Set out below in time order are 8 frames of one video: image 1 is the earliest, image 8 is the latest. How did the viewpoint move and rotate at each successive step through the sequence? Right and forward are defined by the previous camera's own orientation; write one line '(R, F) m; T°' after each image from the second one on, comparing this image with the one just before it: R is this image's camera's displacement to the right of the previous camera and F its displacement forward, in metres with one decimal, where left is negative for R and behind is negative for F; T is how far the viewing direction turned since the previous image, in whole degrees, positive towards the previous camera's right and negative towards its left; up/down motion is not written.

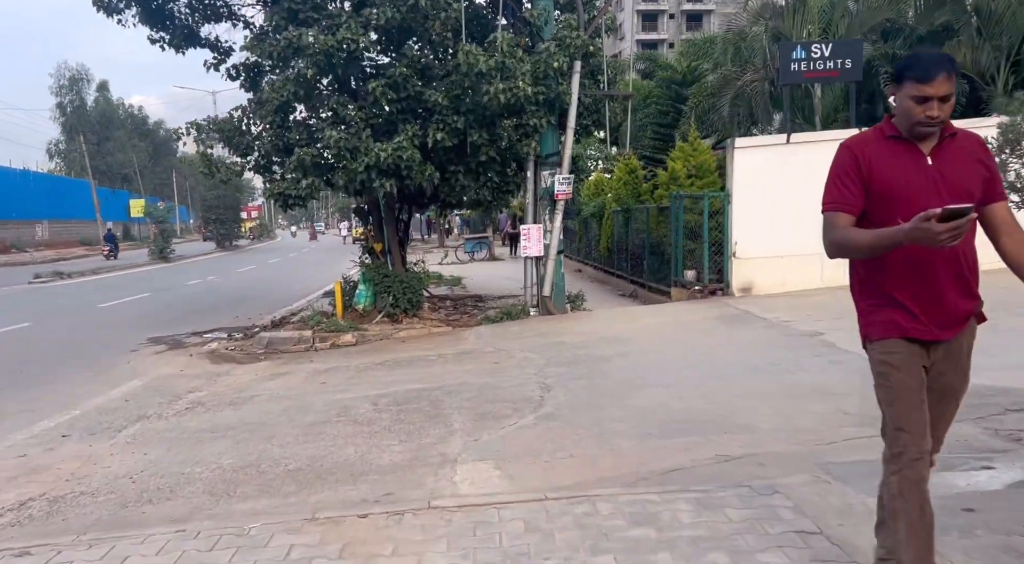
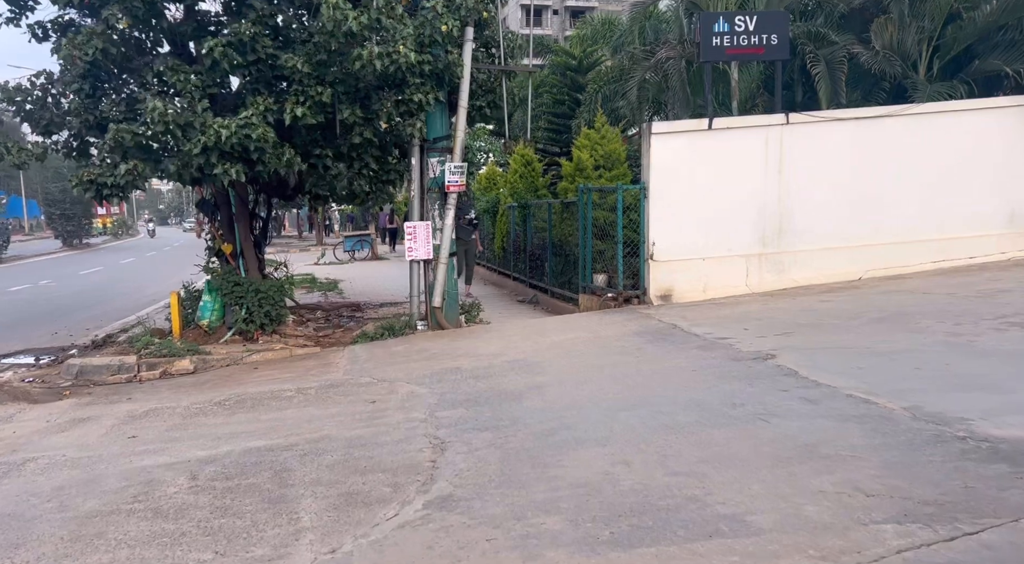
(+0.1, +2.0) m; +8°
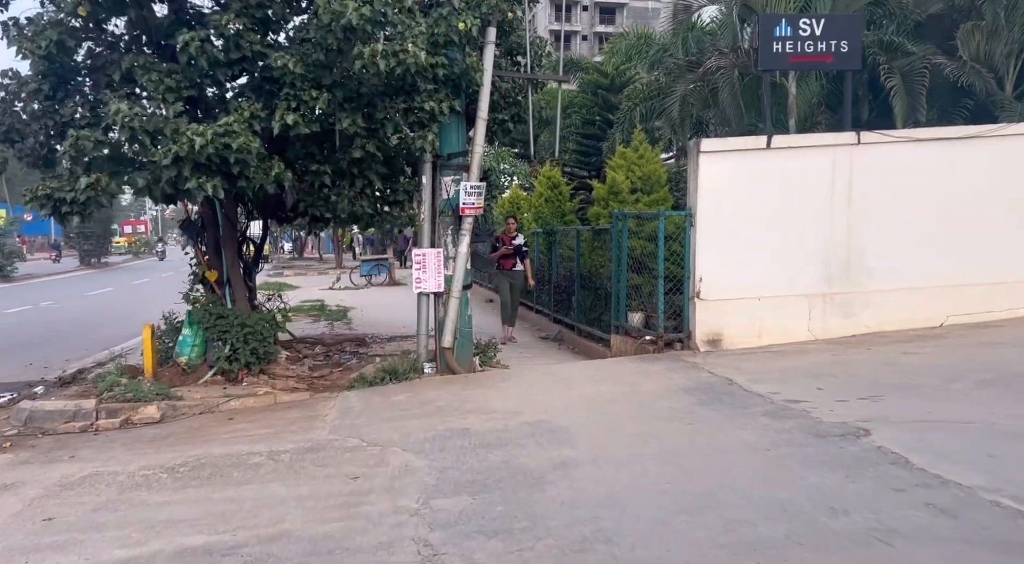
(0.0, +1.4) m; -2°
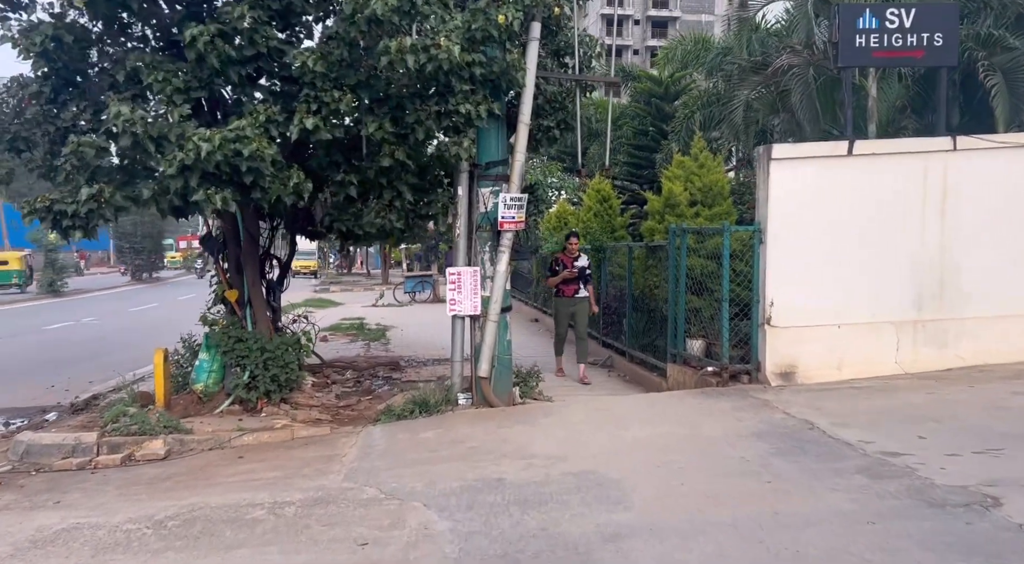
(0.0, +0.9) m; -3°
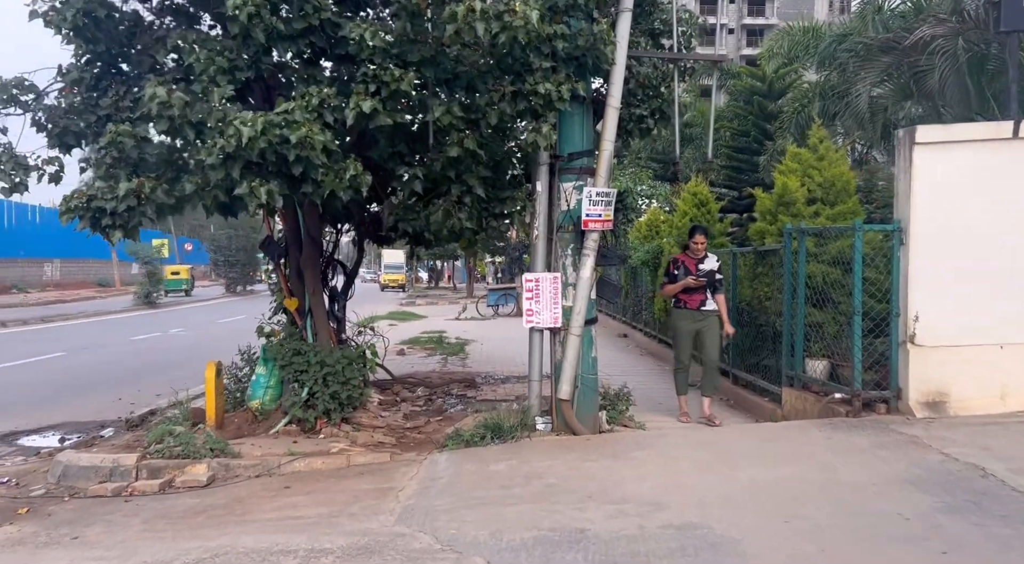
(0.0, +1.1) m; -6°
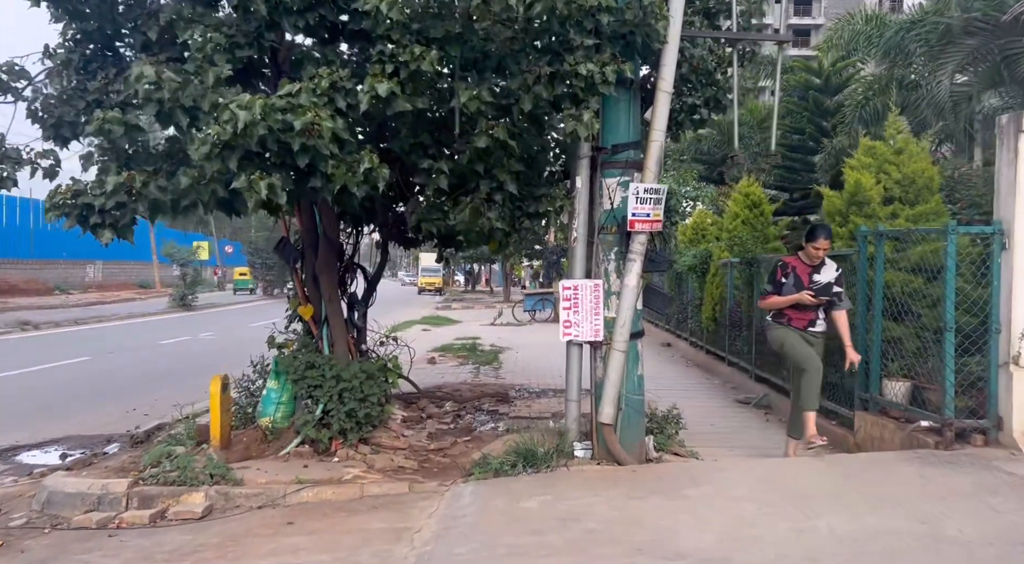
(0.0, +0.8) m; -3°
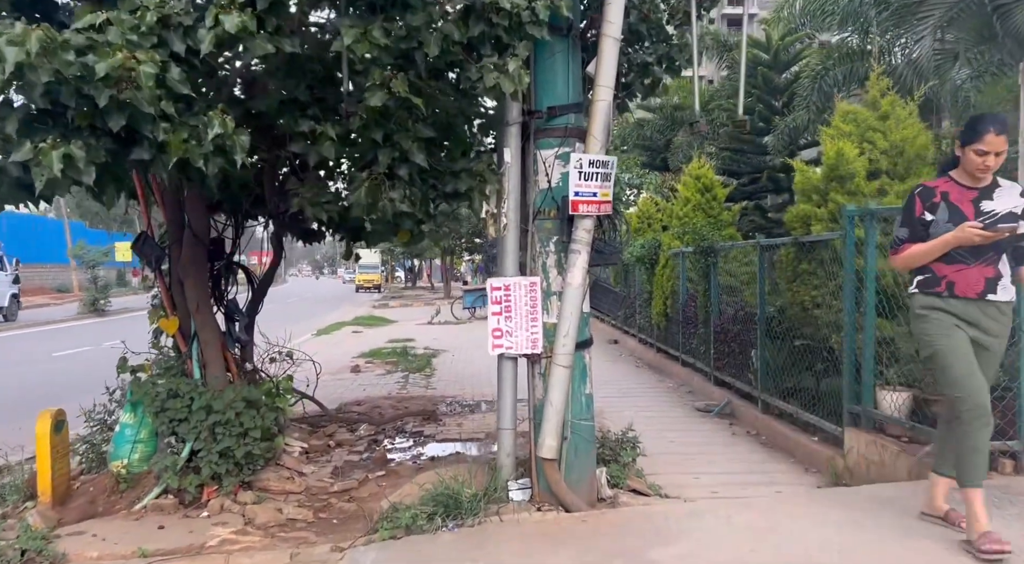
(+0.2, +1.4) m; +4°
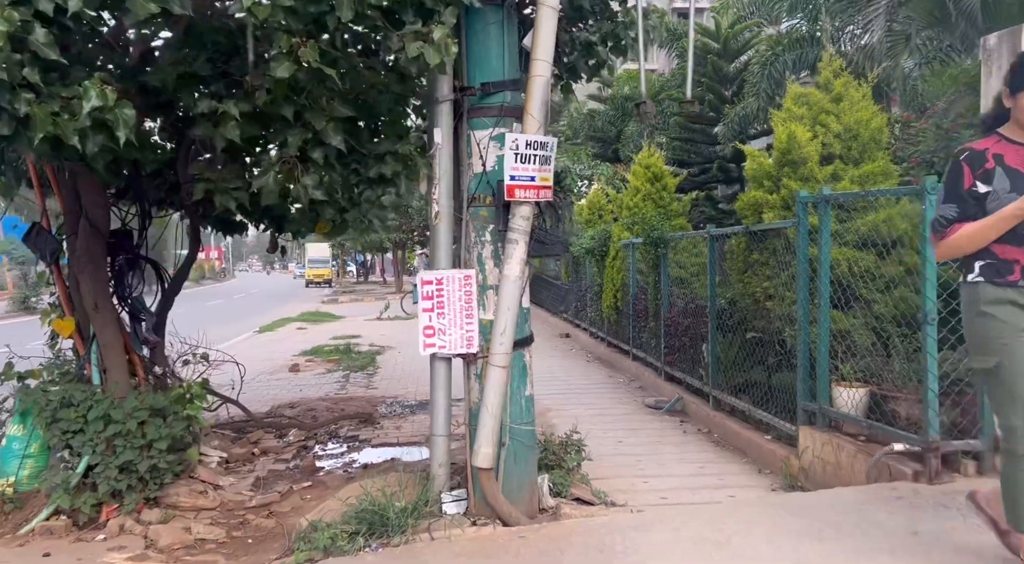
(+0.1, +0.4) m; +3°
